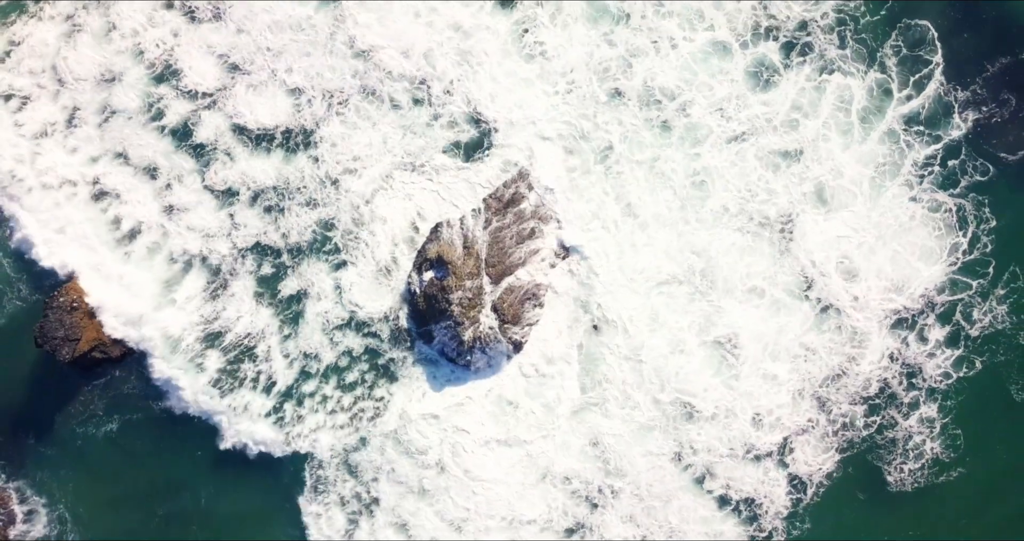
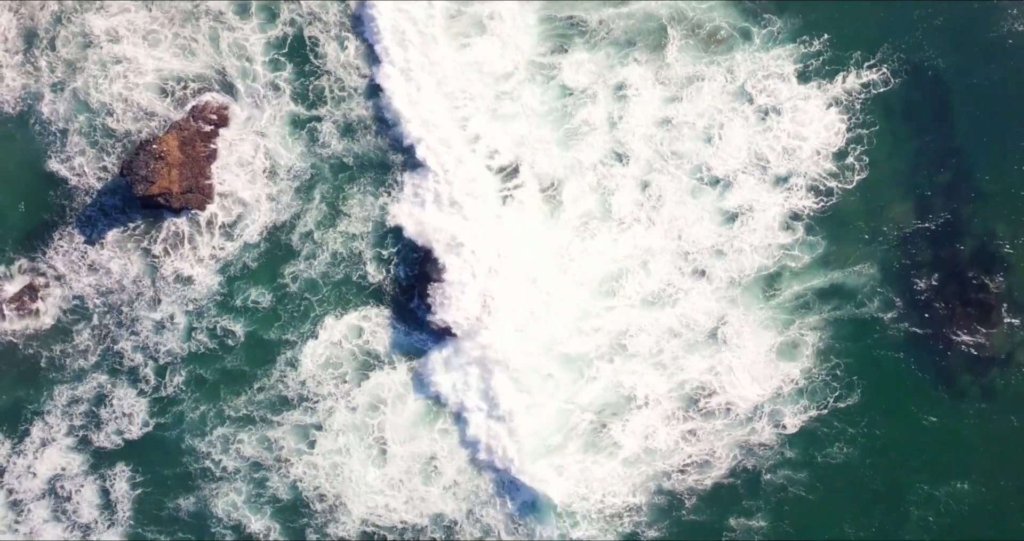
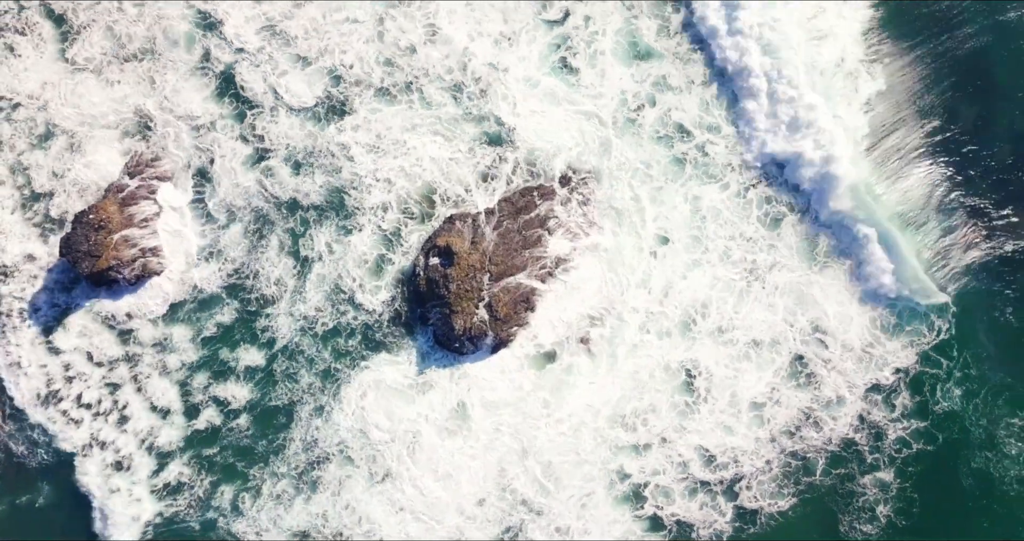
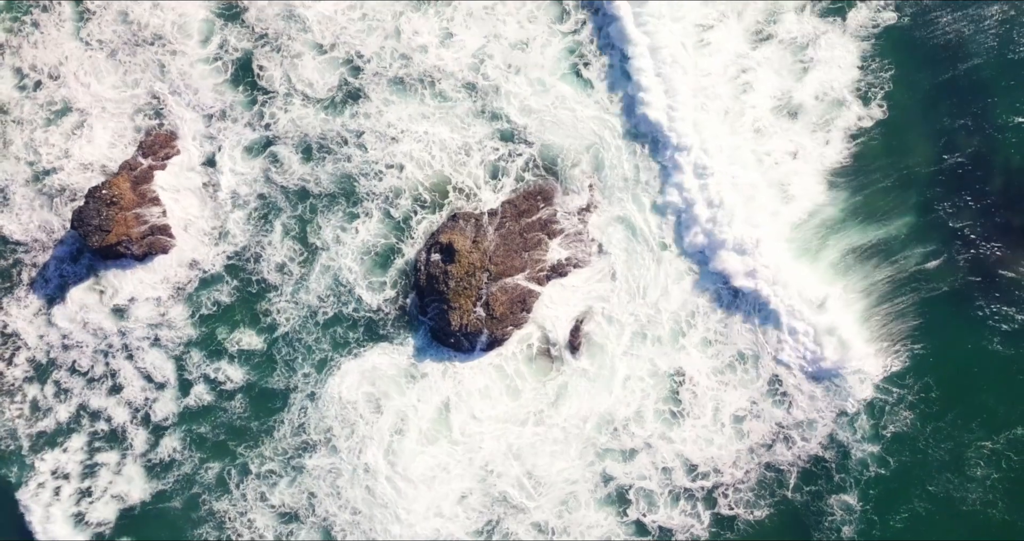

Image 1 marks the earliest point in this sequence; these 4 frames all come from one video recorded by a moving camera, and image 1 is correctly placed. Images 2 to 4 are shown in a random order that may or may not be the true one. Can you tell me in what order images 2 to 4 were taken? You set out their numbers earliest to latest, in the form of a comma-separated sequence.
3, 4, 2
